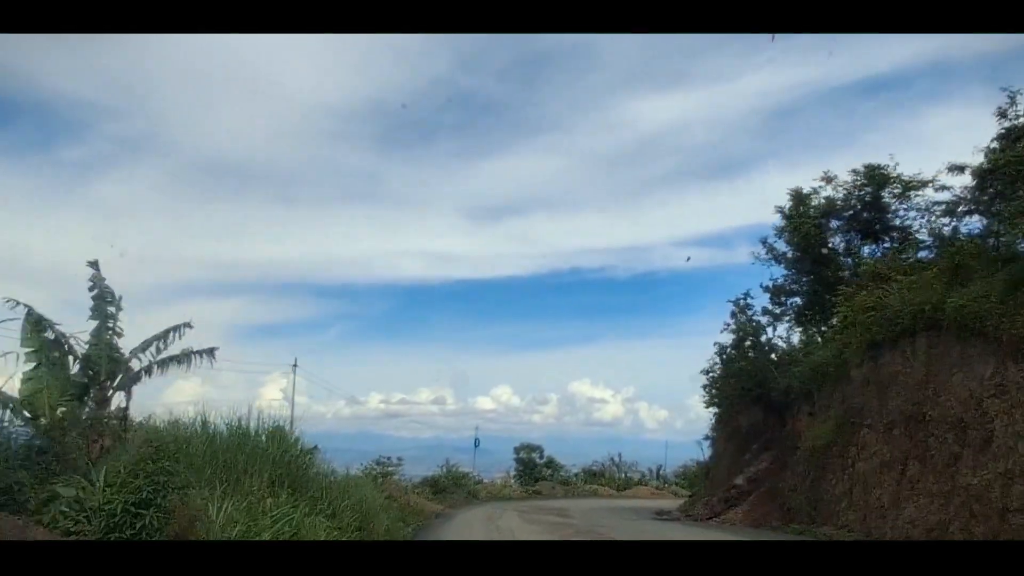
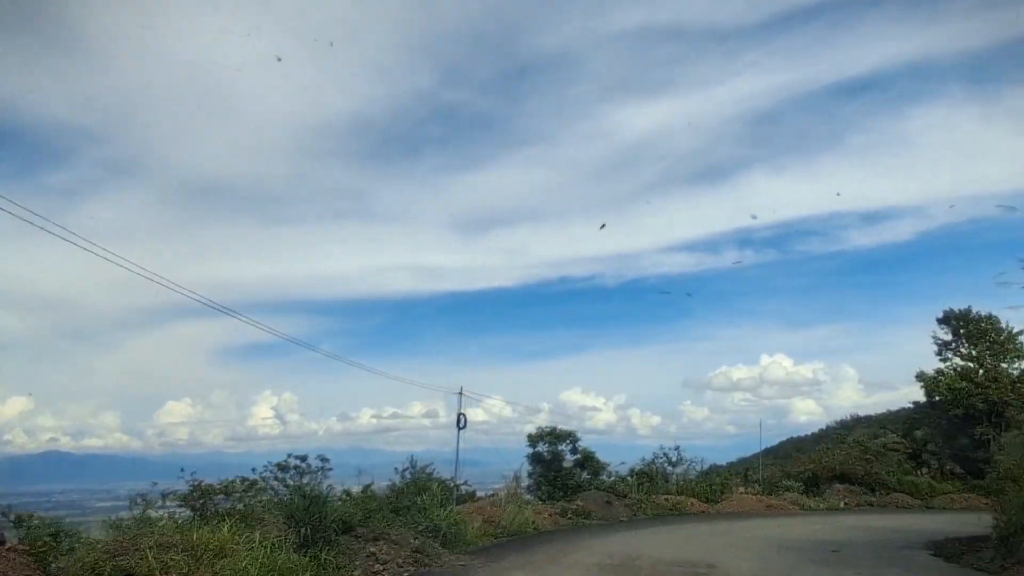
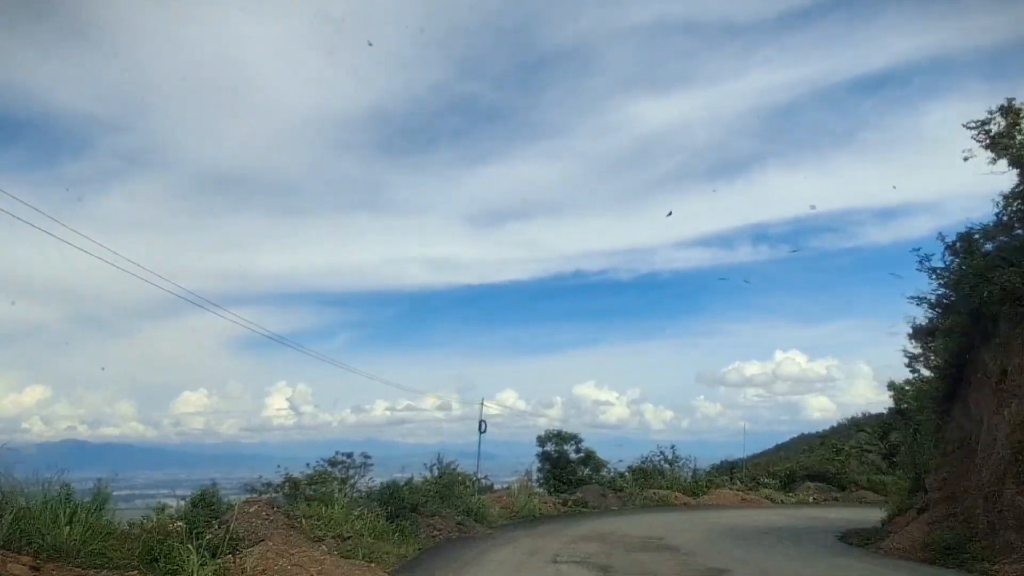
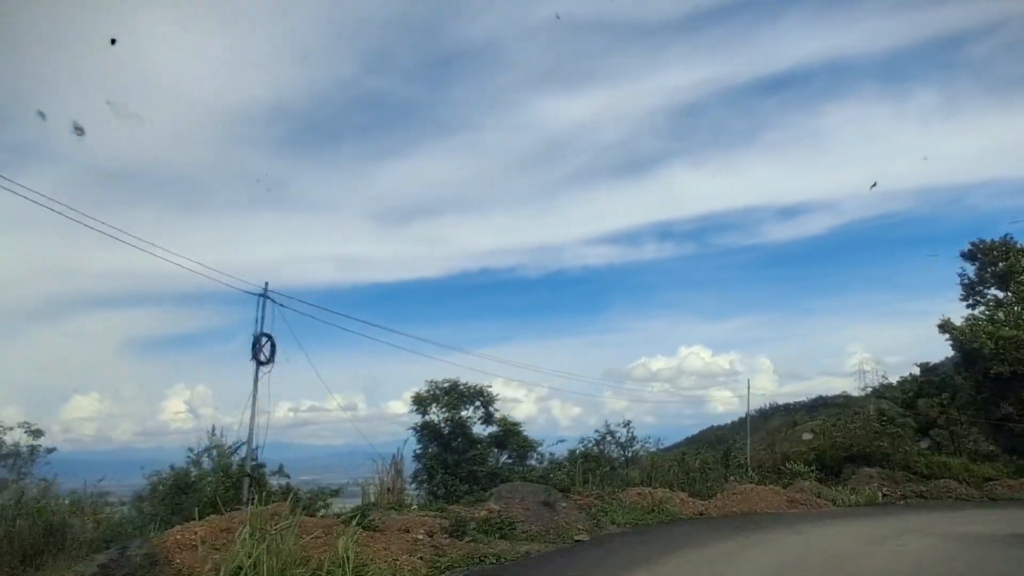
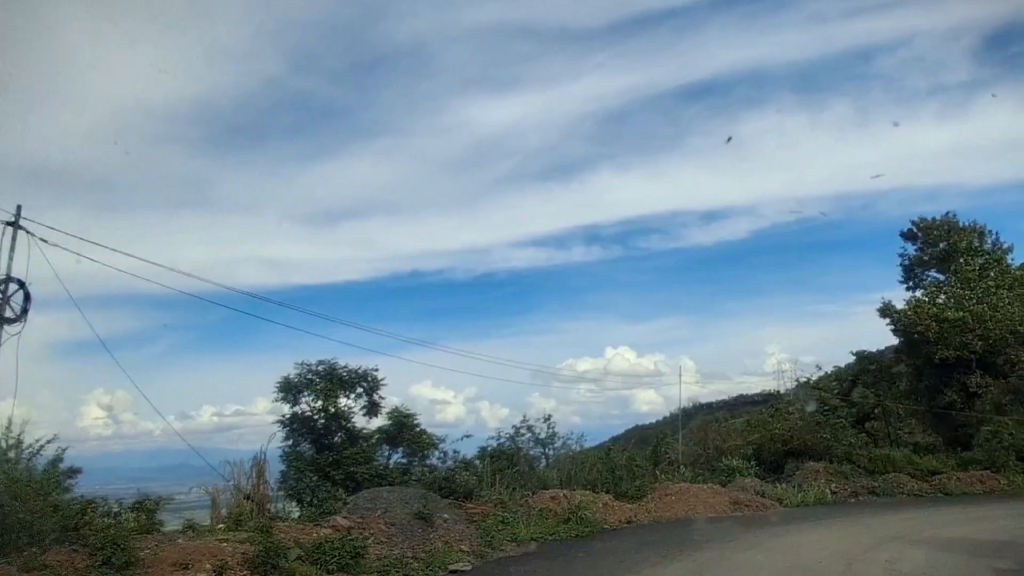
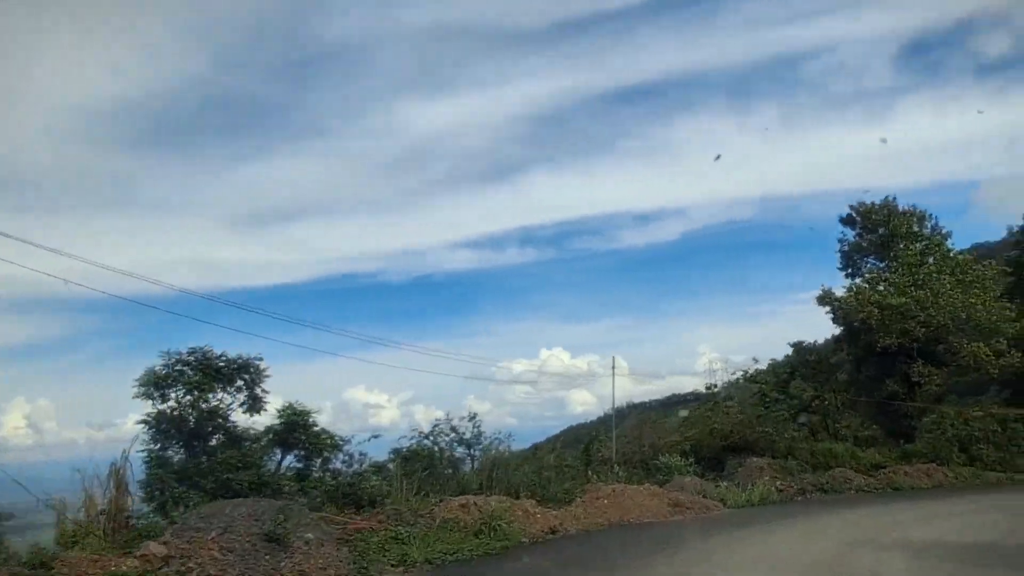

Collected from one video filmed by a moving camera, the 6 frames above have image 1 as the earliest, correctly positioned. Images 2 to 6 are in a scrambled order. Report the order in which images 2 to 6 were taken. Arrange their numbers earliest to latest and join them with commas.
3, 2, 4, 5, 6
